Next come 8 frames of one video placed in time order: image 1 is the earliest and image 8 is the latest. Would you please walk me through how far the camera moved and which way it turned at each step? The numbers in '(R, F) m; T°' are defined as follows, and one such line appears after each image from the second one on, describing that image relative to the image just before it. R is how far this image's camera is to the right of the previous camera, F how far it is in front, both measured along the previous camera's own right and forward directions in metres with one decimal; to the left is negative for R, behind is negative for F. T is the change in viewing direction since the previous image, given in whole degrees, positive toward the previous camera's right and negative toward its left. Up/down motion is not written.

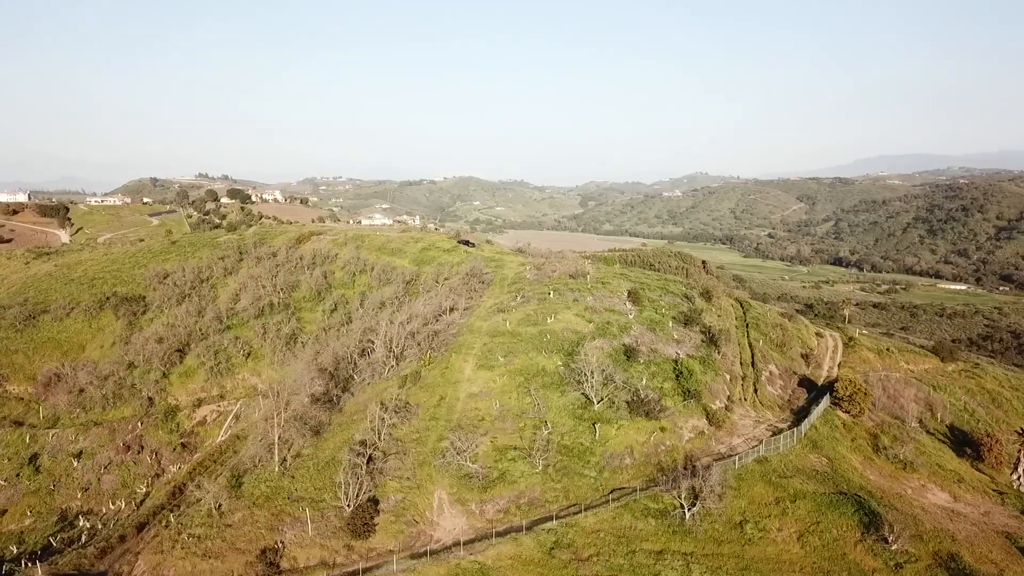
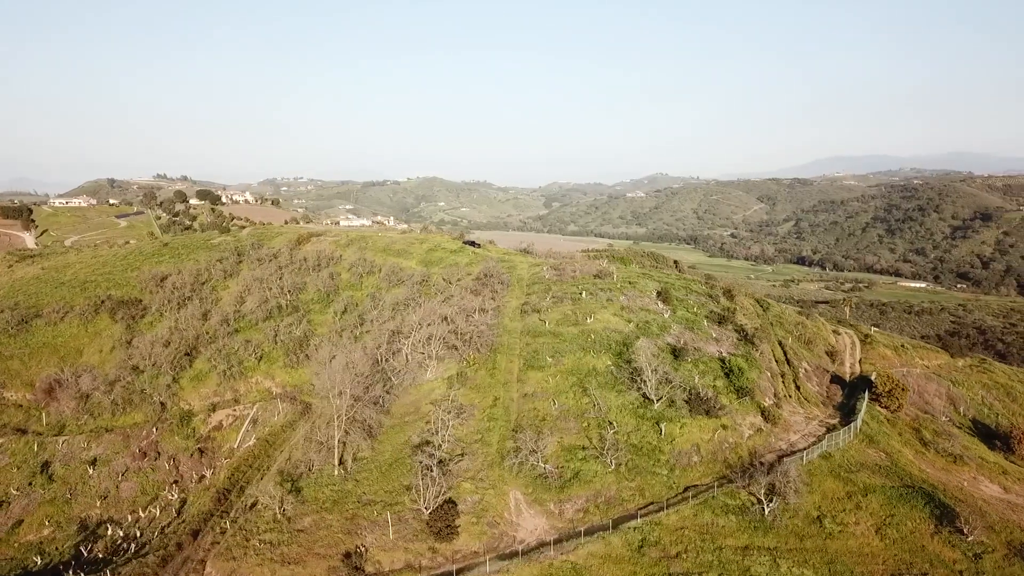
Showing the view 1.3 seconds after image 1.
(-3.6, +0.1) m; +2°
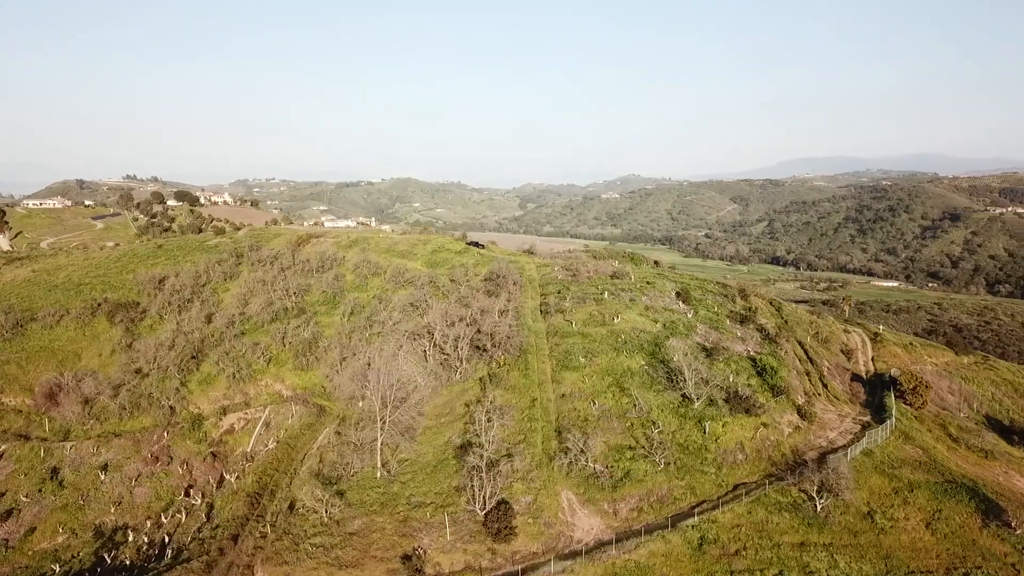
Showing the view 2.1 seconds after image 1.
(-2.5, 0.0) m; +1°
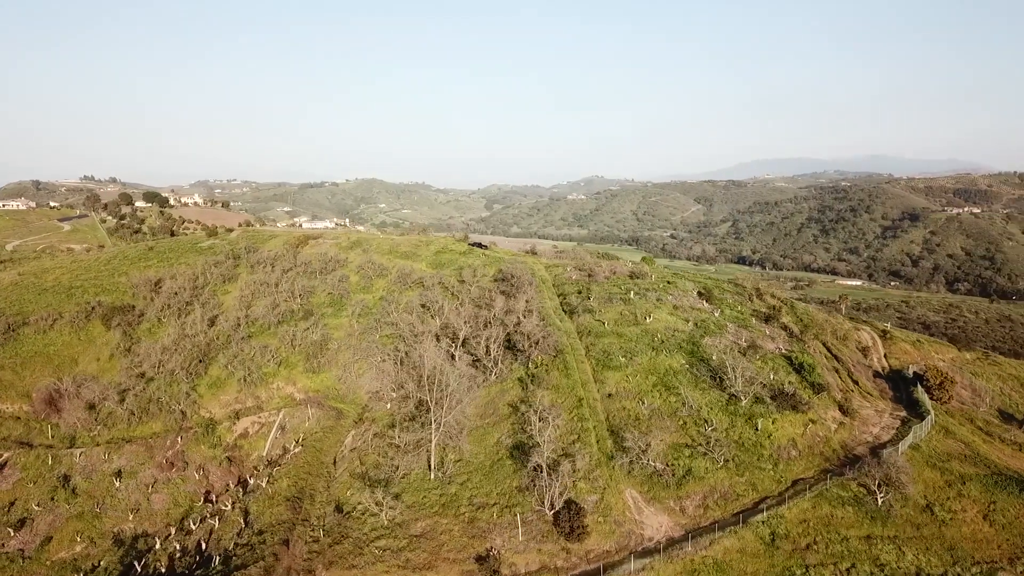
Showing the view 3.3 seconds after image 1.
(-3.1, +0.1) m; +1°
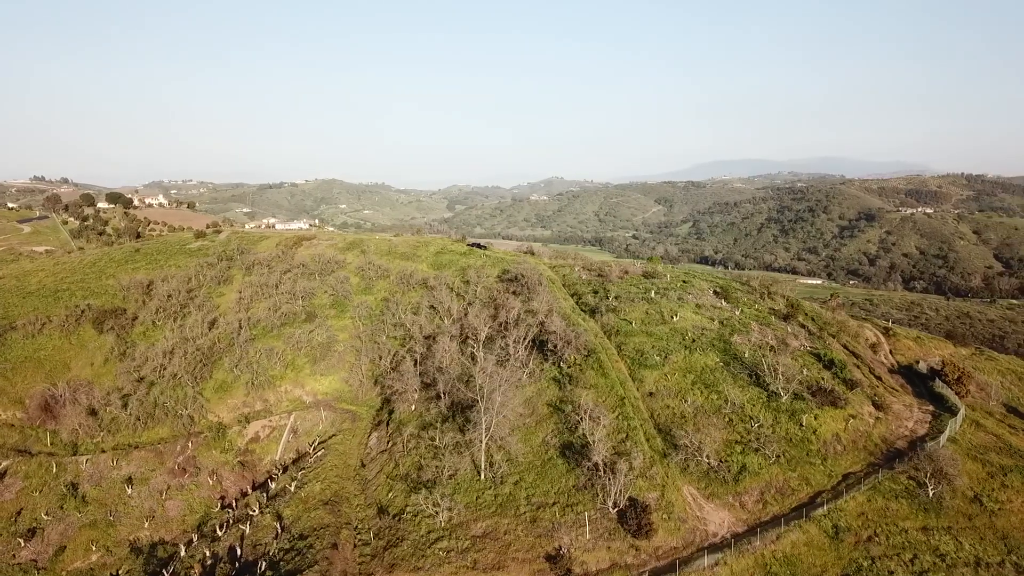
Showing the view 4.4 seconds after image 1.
(-3.0, 0.0) m; +2°
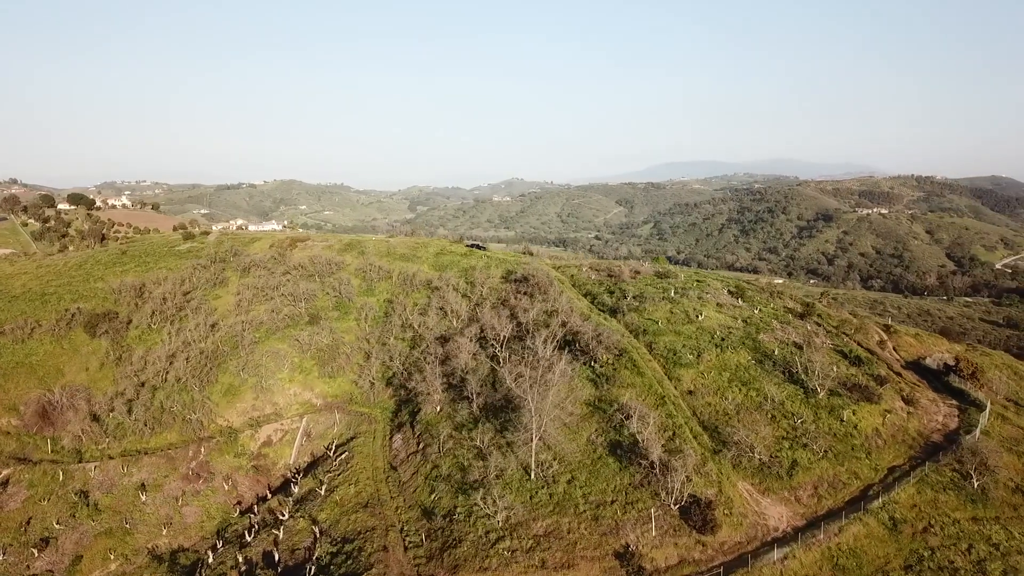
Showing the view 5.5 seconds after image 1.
(-3.0, -0.1) m; +2°
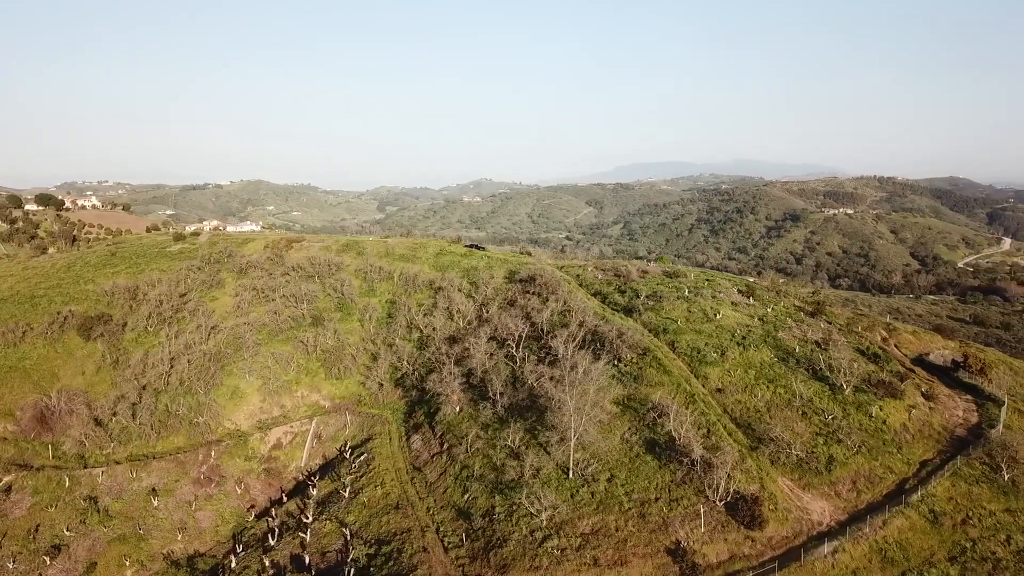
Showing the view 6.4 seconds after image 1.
(-2.3, -0.1) m; +1°
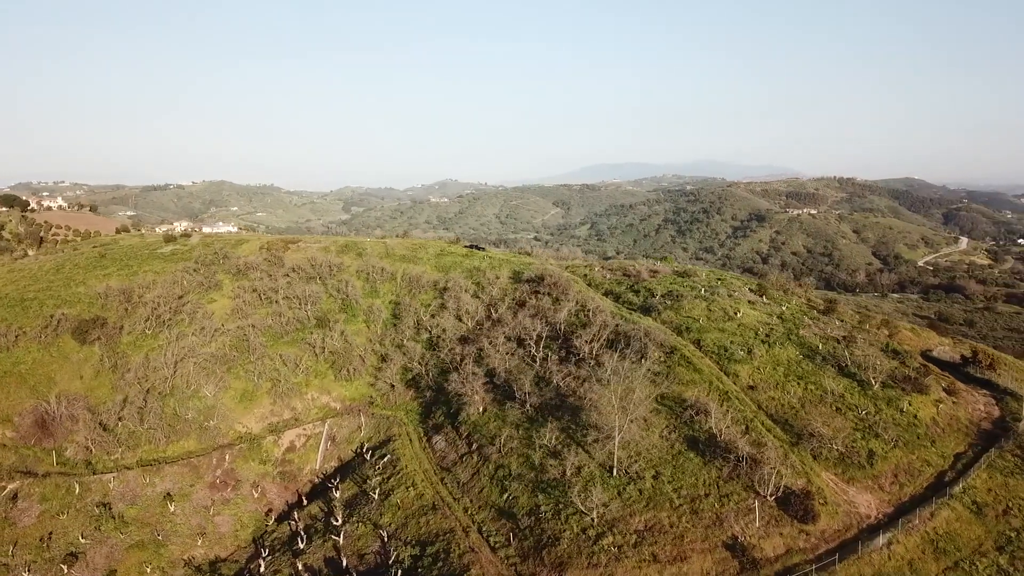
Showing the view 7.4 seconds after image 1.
(-2.7, -0.1) m; +1°
